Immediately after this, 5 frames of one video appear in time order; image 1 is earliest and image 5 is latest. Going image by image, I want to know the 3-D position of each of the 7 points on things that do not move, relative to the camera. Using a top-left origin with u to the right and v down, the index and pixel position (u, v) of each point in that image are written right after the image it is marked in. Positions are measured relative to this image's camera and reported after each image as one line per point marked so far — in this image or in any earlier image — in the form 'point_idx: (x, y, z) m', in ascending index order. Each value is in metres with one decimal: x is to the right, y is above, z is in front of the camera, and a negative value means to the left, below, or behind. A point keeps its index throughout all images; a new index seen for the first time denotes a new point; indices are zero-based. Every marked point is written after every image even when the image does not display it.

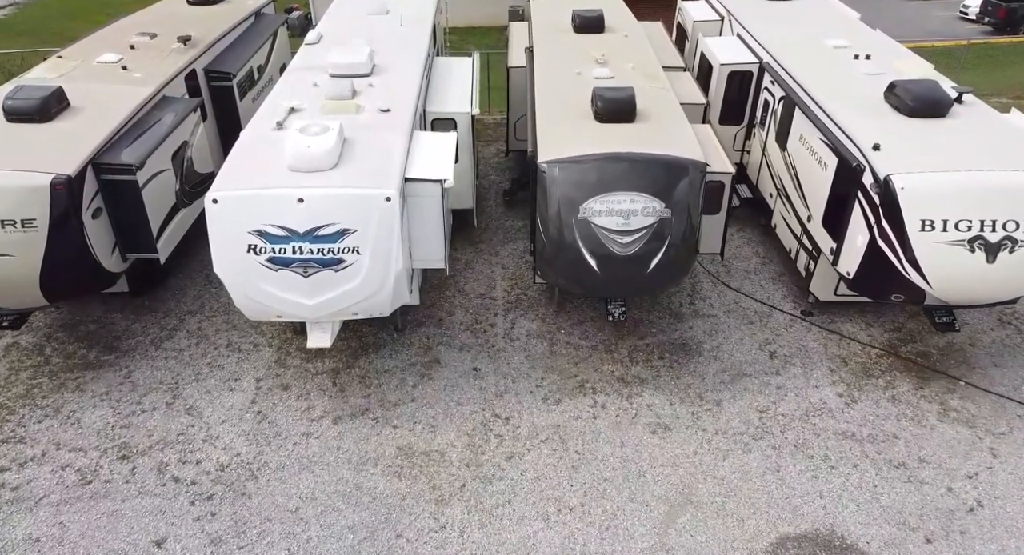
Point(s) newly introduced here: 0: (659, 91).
0: (+1.9, +2.4, +9.4) m
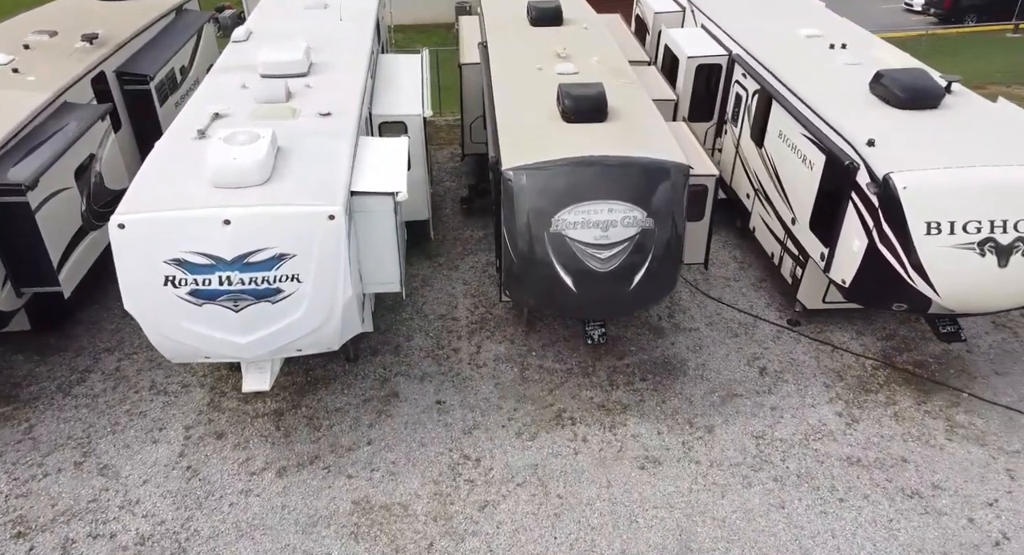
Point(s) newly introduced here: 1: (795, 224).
0: (+1.4, +2.3, +8.6) m
1: (+3.4, +0.6, +8.6) m
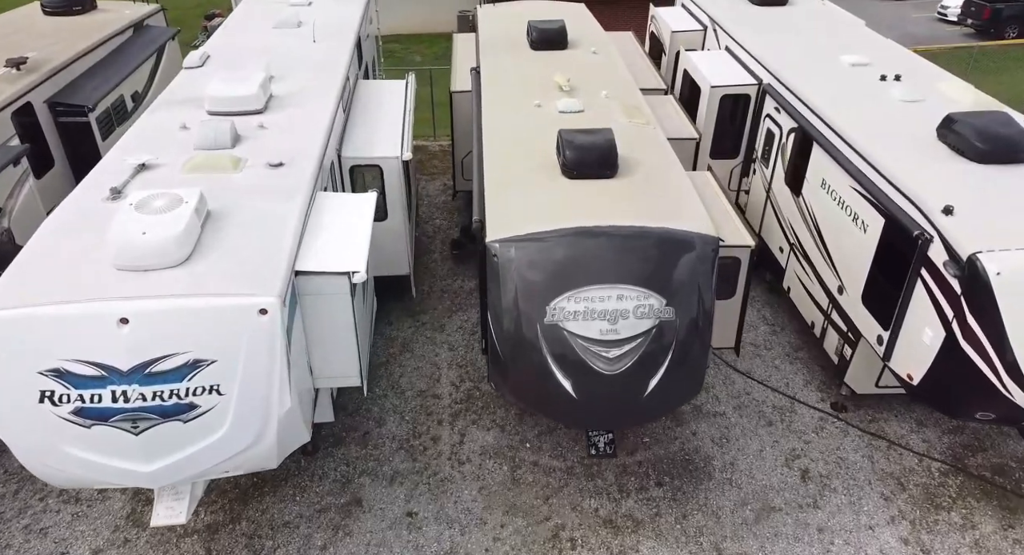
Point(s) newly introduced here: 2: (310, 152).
0: (+1.3, +1.5, +7.2) m
1: (+3.3, -0.2, +7.2) m
2: (-1.9, +1.2, +6.6) m
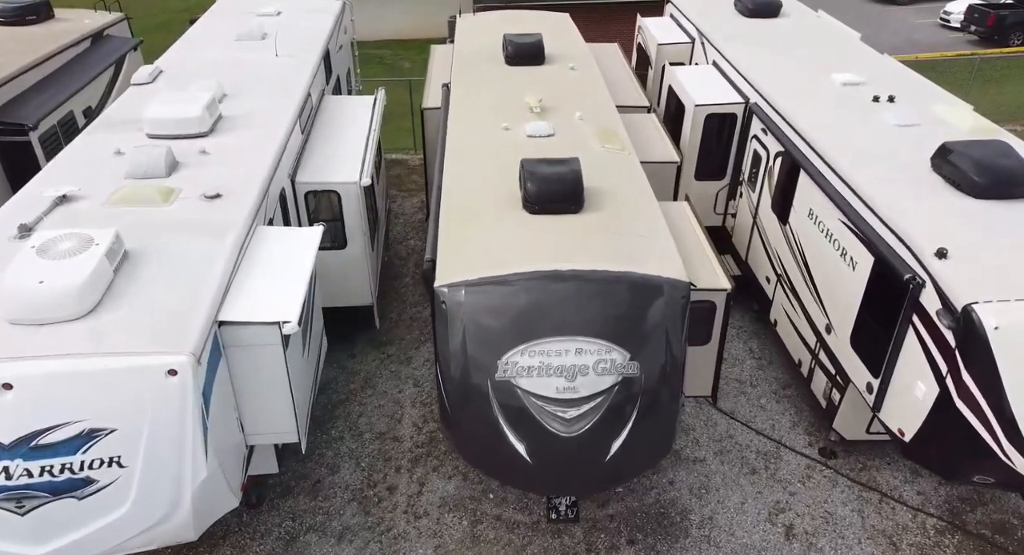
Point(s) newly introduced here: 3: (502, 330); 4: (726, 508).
0: (+1.0, +1.1, +6.7) m
1: (+3.0, -0.5, +6.6) m
2: (-2.2, +0.8, +6.1) m
3: (-0.1, -0.4, +5.1) m
4: (+1.9, -2.1, +6.5) m
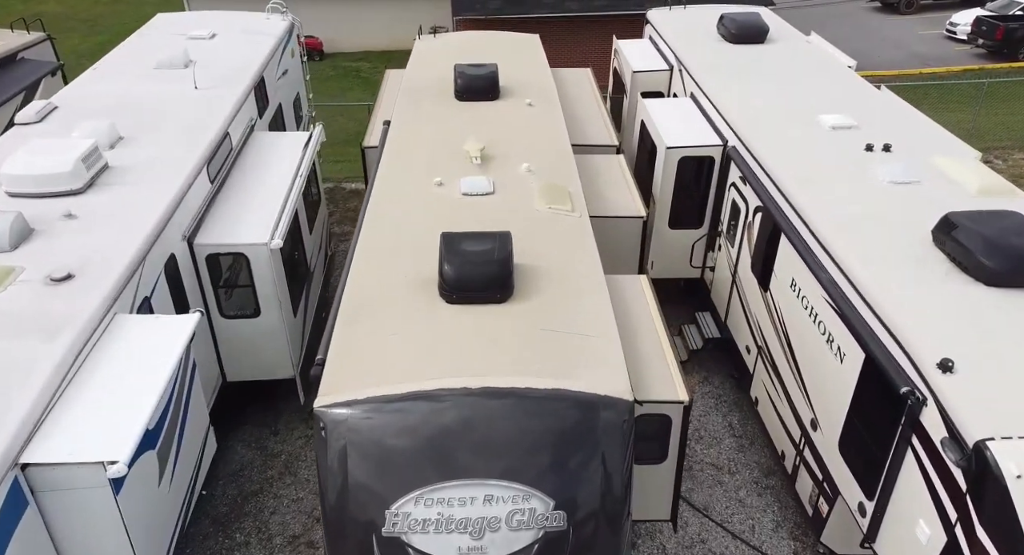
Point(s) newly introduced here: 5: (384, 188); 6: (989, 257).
0: (+0.4, +0.5, +5.6) m
1: (+2.4, -1.2, +5.6) m
2: (-2.8, +0.2, +5.1) m
3: (-0.6, -1.0, +4.0) m
4: (+1.4, -2.8, +5.4) m
5: (-1.1, +0.8, +6.1) m
6: (+3.2, +0.2, +4.7) m
